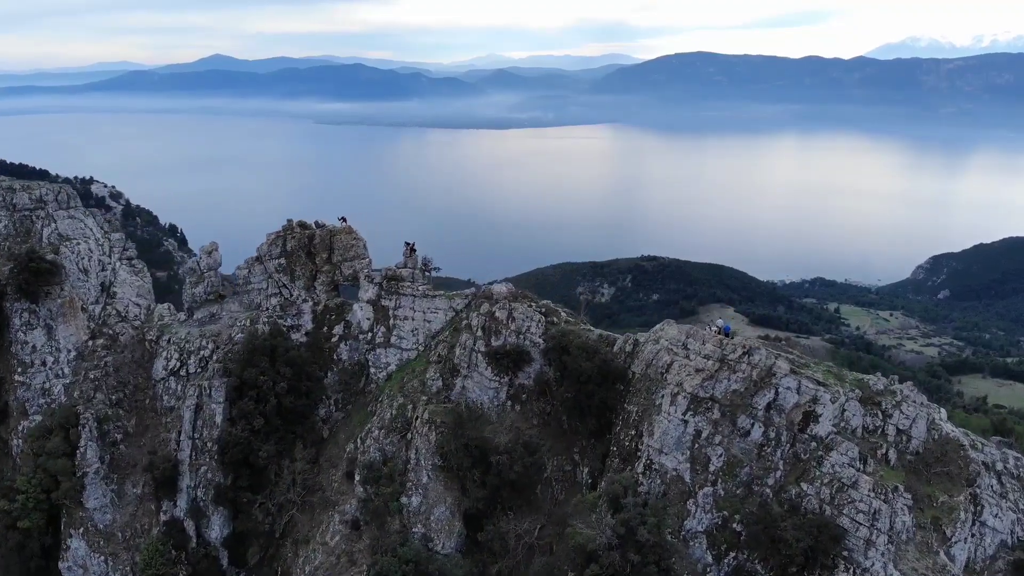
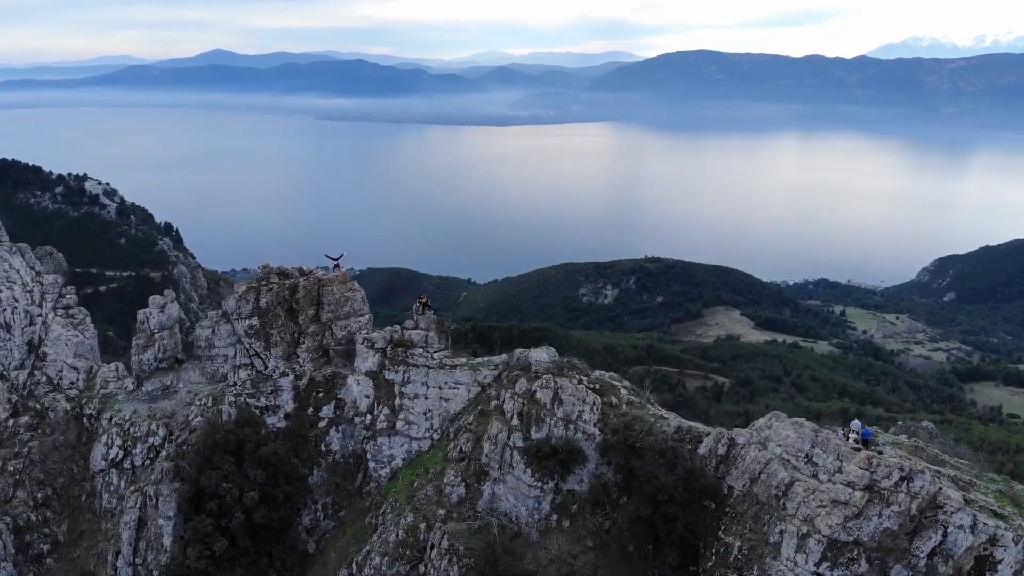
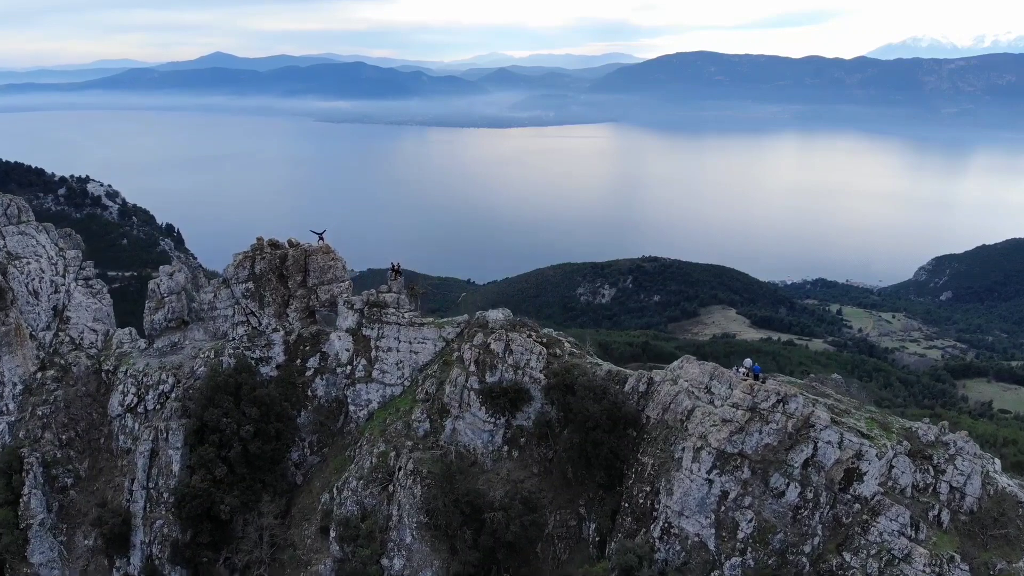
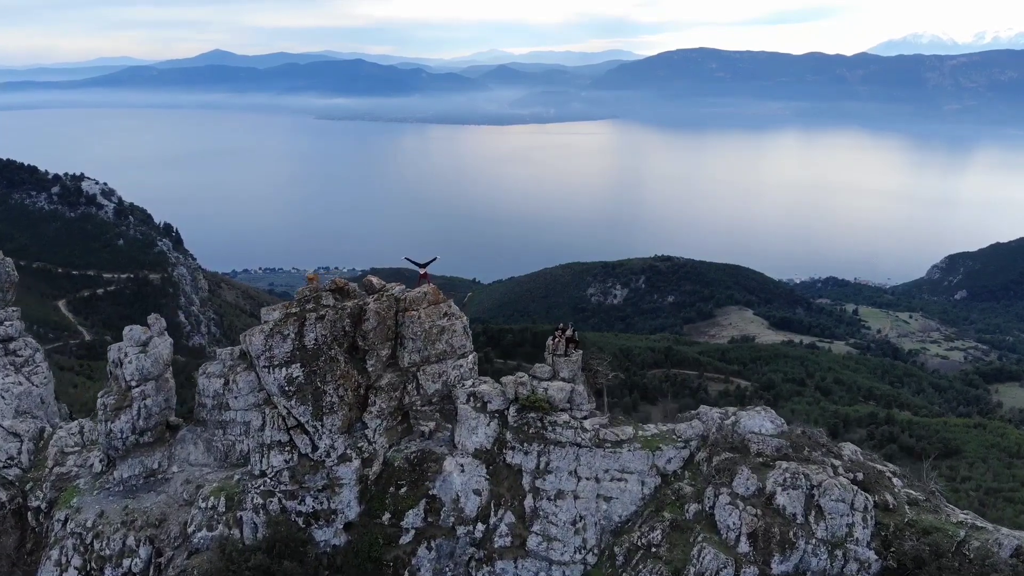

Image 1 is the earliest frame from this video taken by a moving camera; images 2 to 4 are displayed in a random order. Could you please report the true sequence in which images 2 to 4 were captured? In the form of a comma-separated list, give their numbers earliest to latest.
3, 2, 4
